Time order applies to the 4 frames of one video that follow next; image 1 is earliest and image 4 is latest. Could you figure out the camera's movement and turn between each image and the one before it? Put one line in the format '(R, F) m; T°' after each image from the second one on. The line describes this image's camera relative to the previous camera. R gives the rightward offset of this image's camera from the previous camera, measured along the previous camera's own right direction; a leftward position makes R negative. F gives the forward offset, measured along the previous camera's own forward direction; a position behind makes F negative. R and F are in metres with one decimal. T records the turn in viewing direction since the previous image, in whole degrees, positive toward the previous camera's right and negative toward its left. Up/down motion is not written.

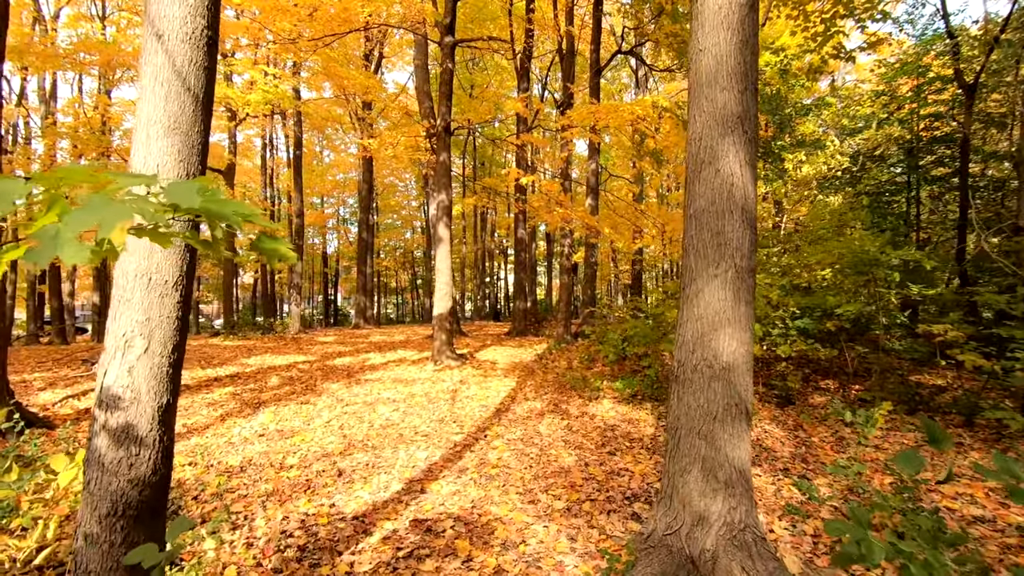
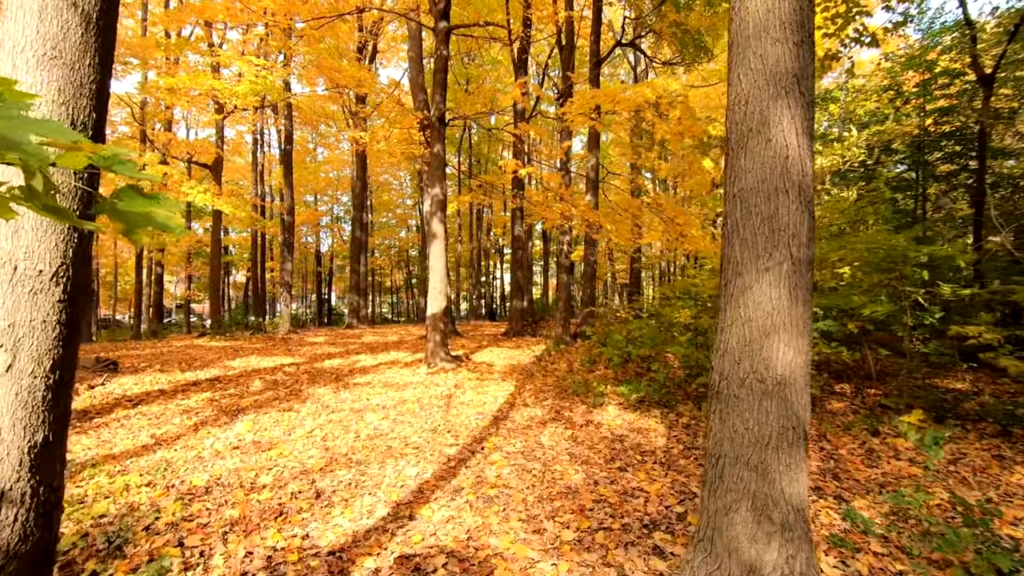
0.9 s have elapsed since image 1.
(0.0, +0.5) m; +1°
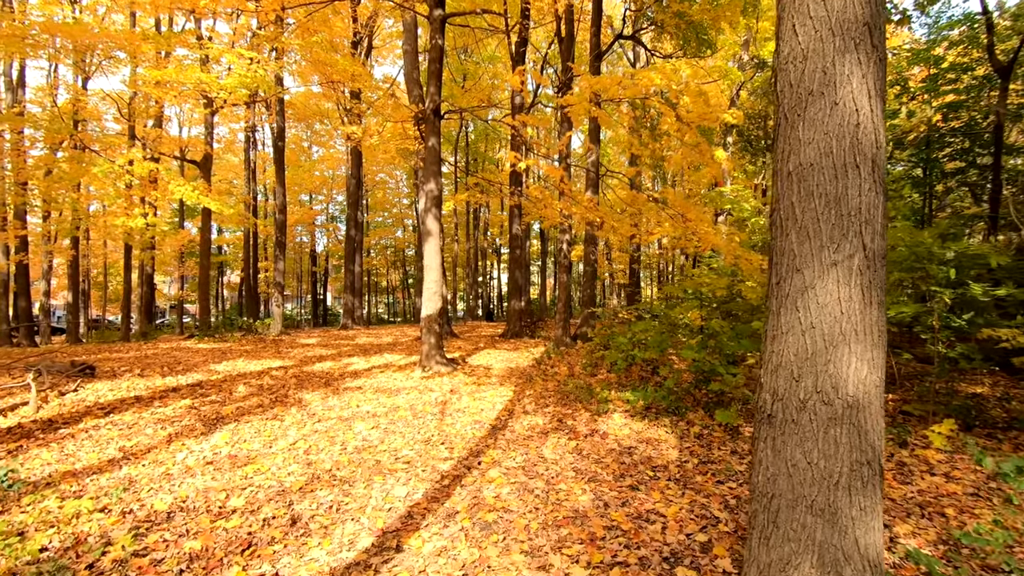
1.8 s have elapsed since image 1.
(0.0, +0.4) m; 0°
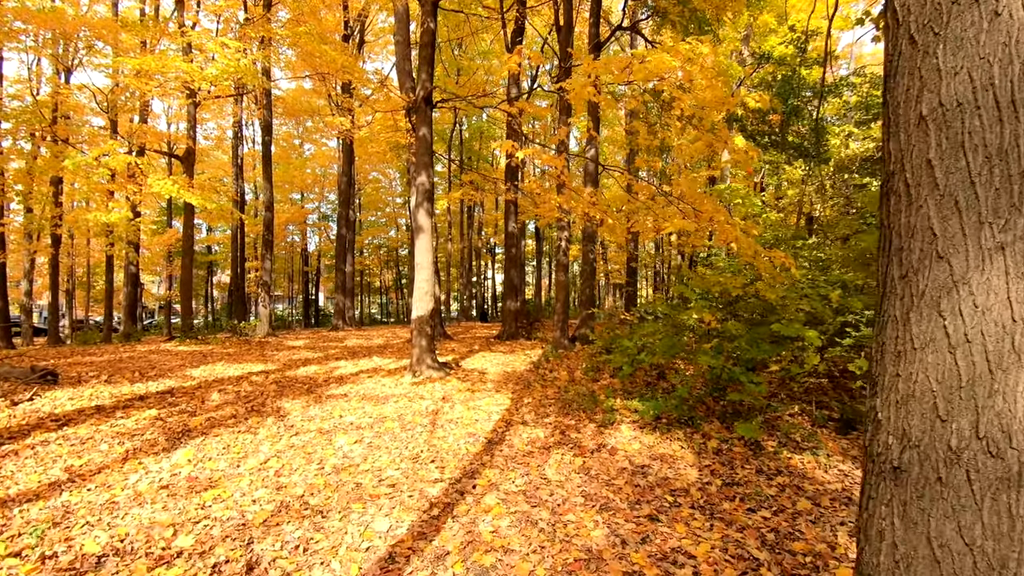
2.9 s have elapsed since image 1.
(0.0, +0.6) m; +1°
